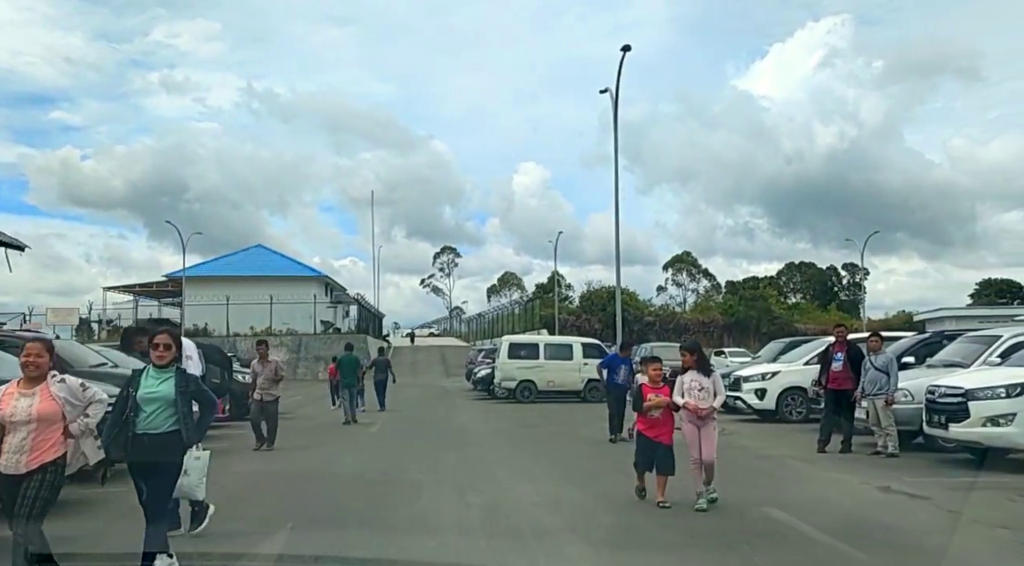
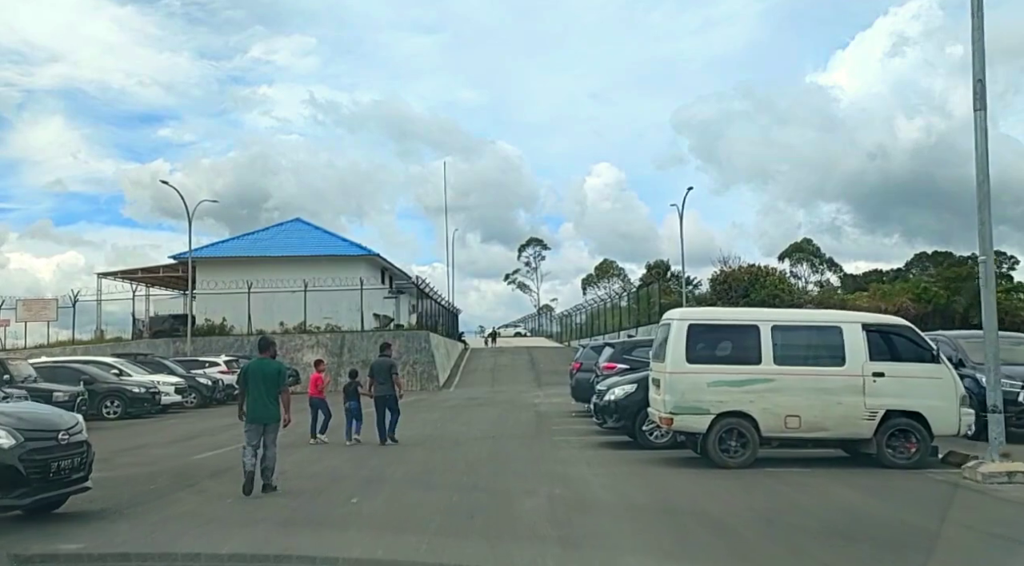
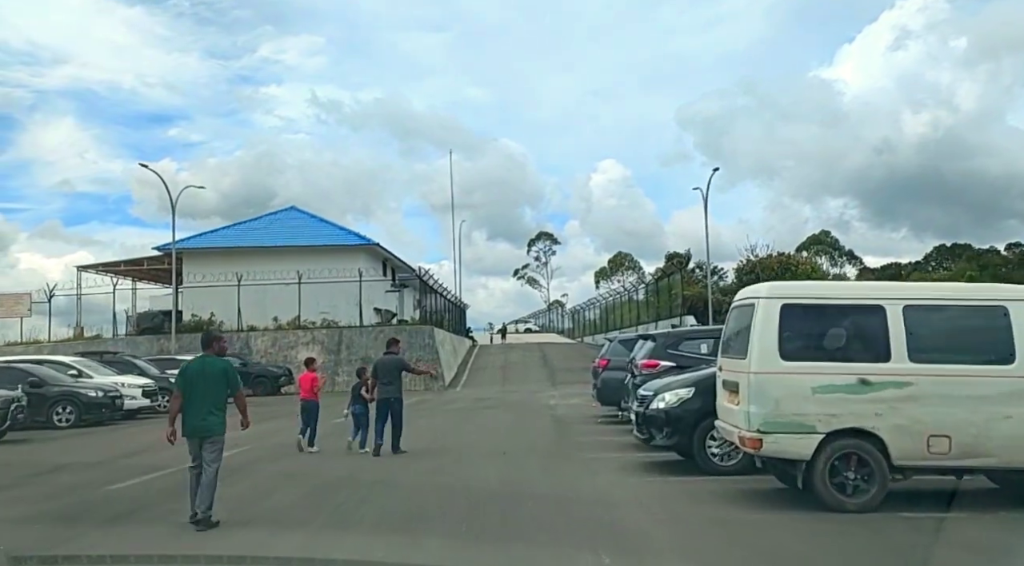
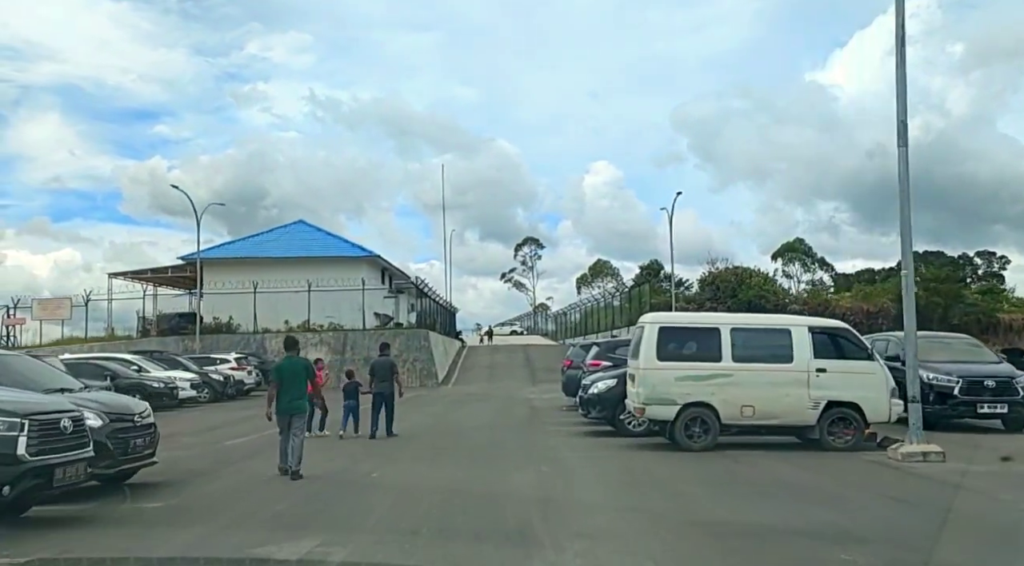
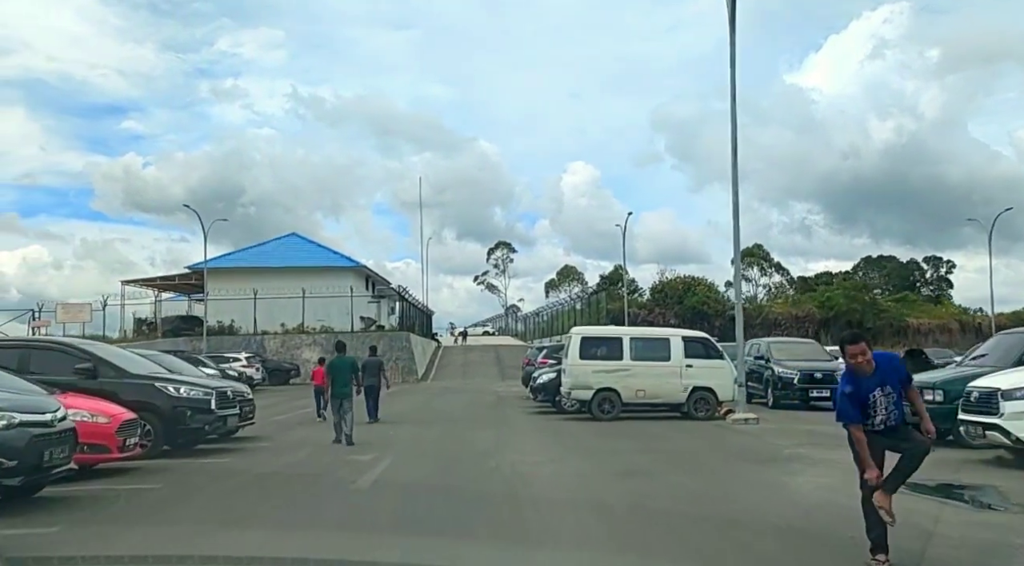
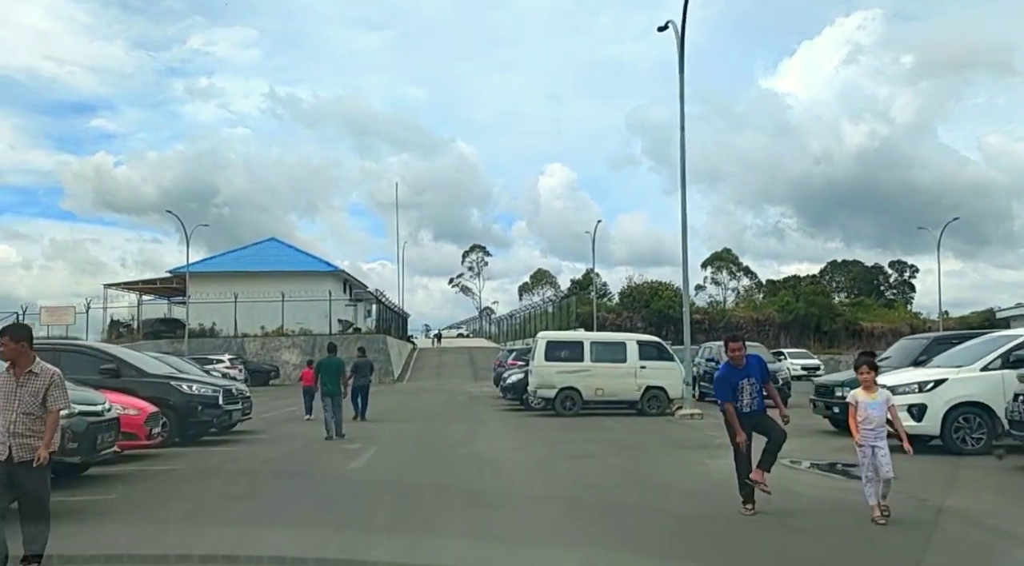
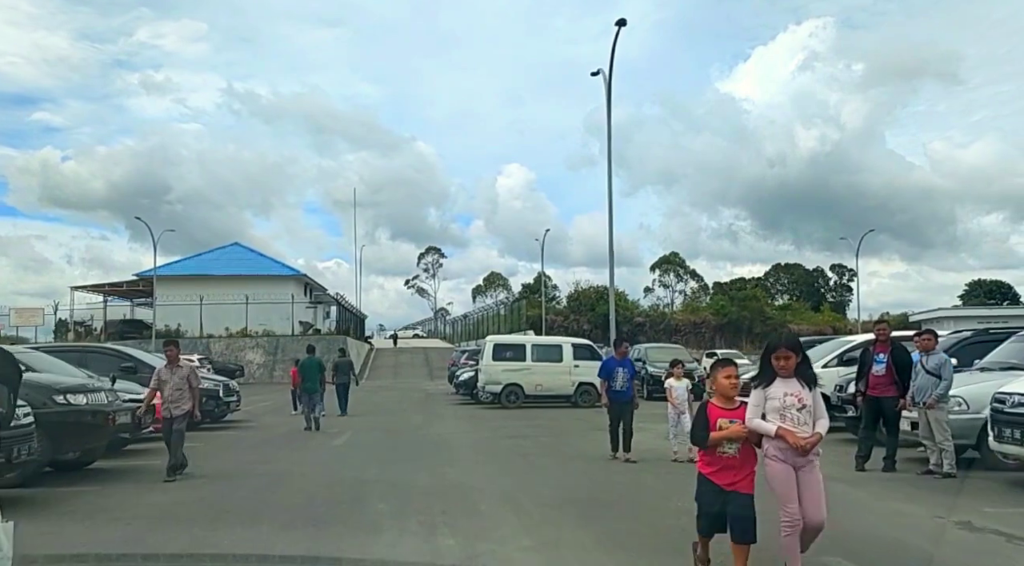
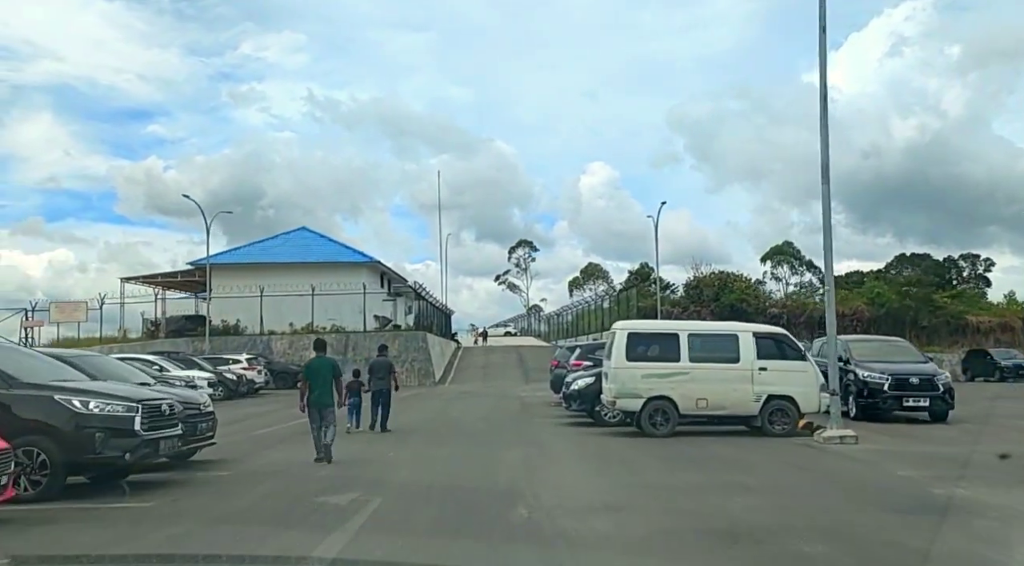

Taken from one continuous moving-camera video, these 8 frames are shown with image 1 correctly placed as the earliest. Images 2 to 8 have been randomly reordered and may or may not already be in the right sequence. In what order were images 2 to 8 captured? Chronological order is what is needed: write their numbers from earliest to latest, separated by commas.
7, 6, 5, 8, 4, 2, 3
